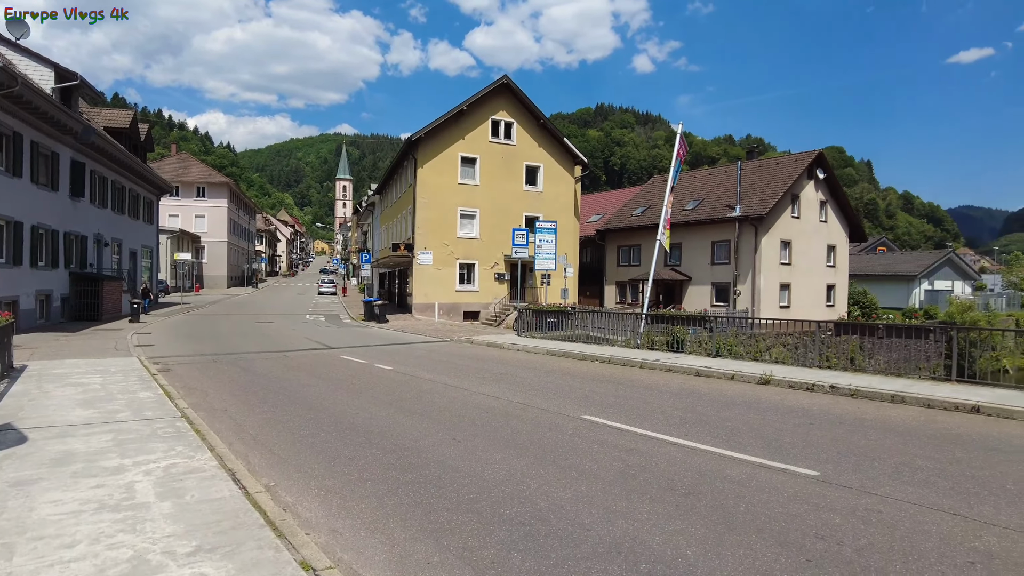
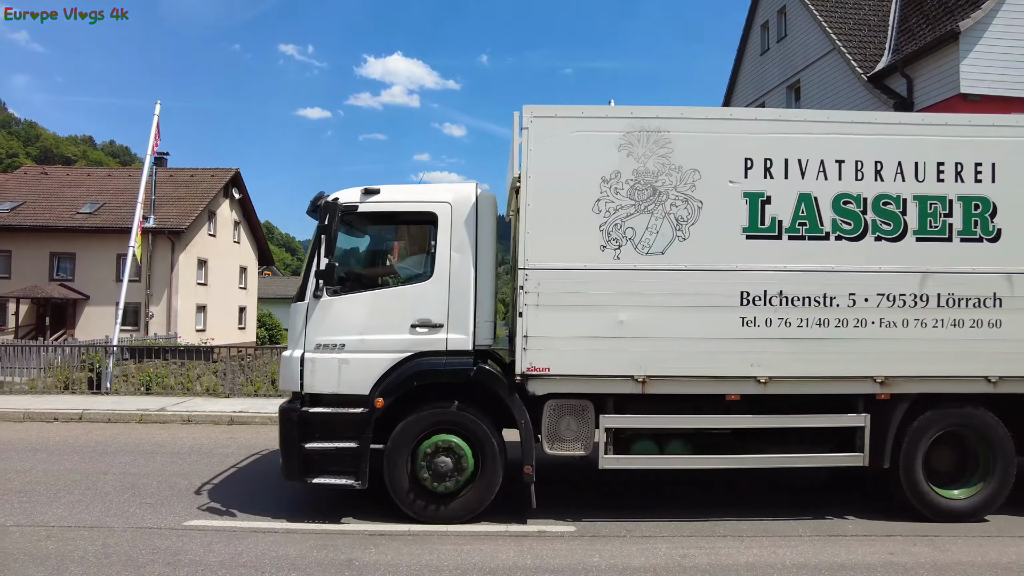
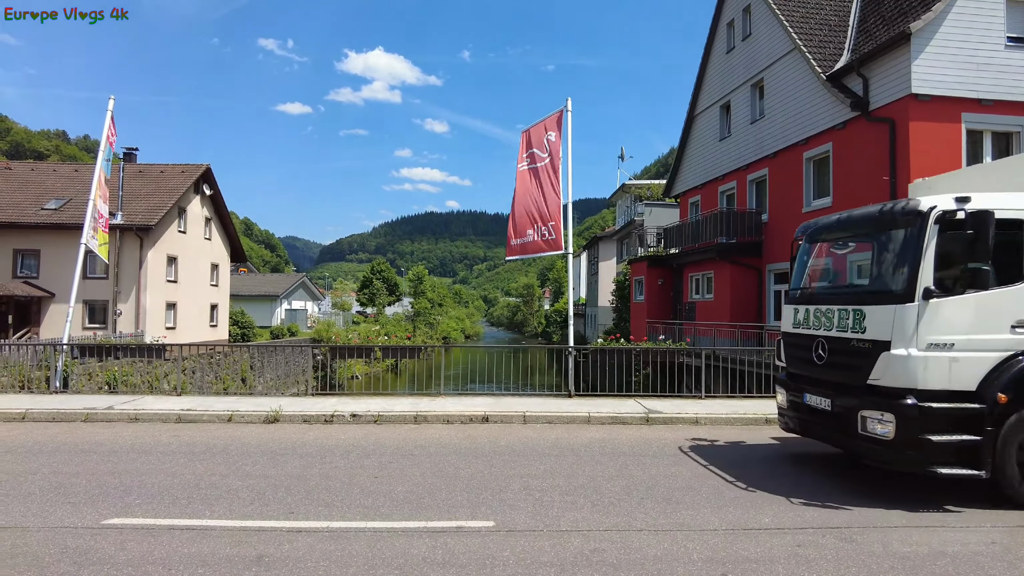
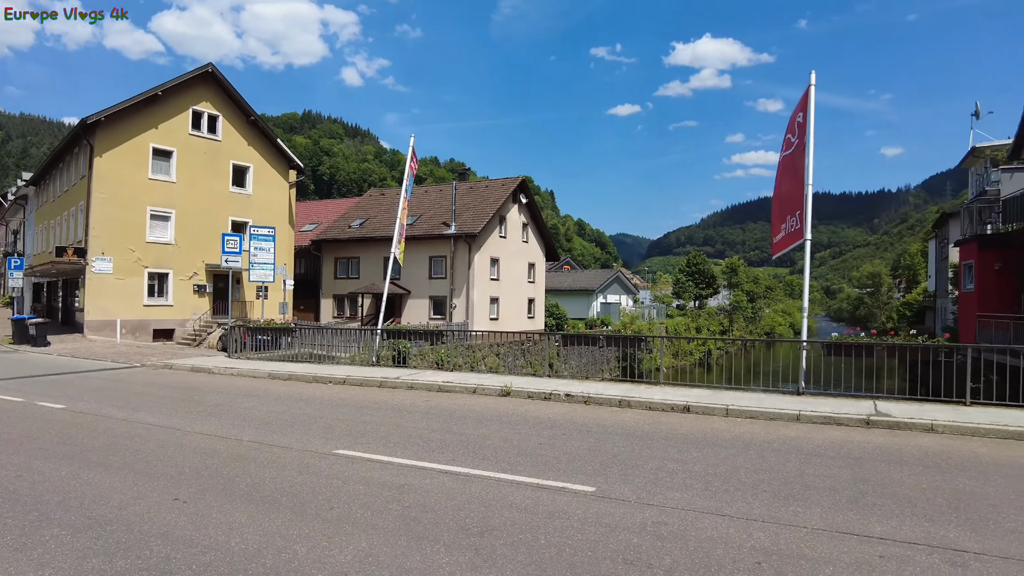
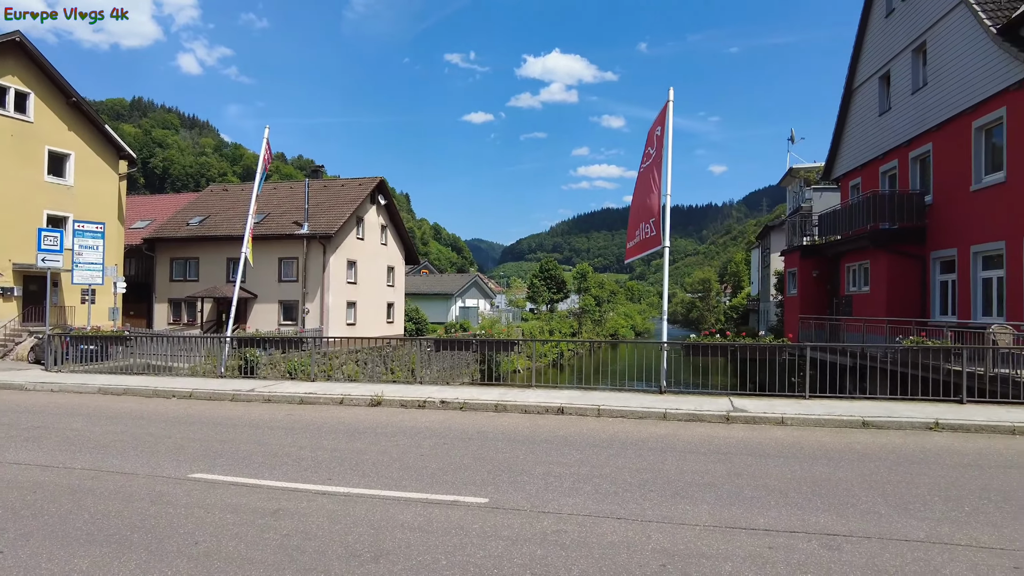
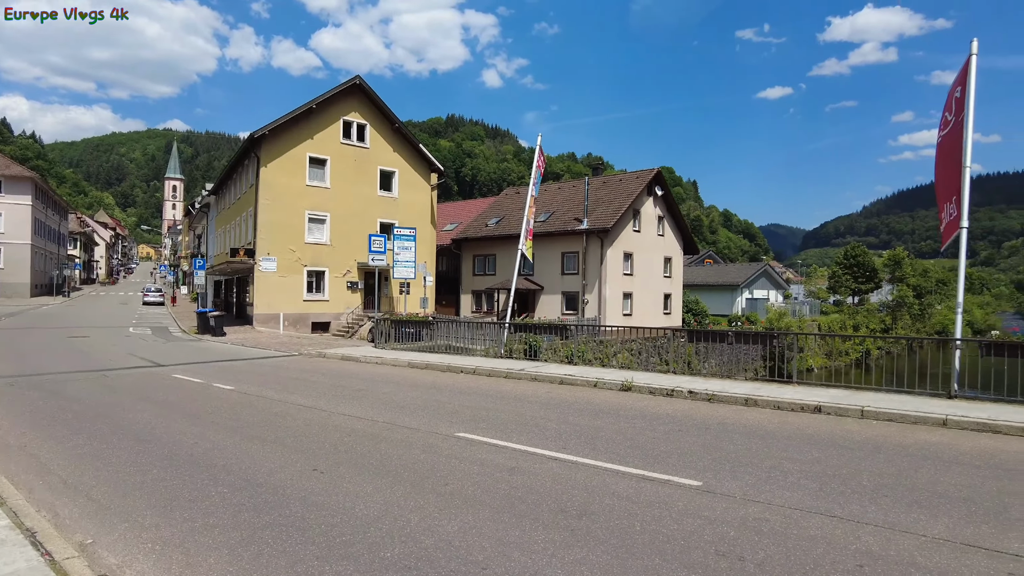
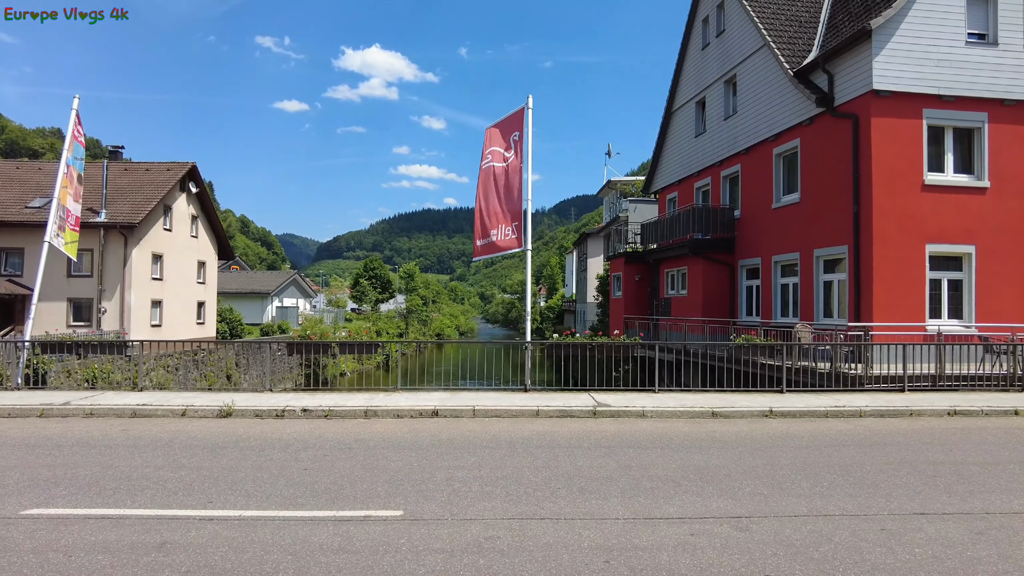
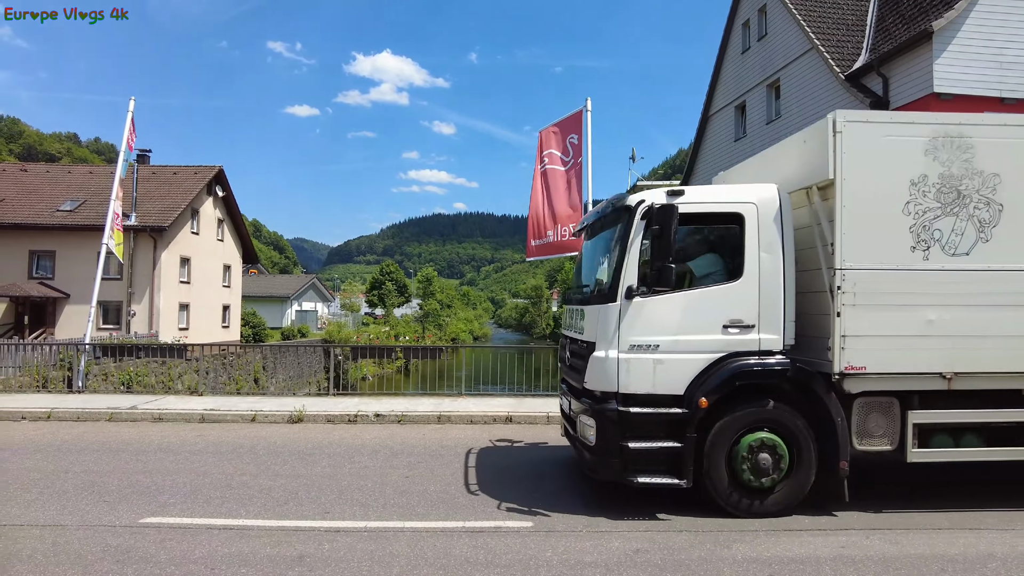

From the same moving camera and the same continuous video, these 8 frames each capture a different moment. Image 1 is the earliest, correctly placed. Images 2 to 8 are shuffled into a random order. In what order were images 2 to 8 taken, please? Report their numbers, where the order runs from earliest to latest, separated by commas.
6, 4, 5, 7, 3, 8, 2
